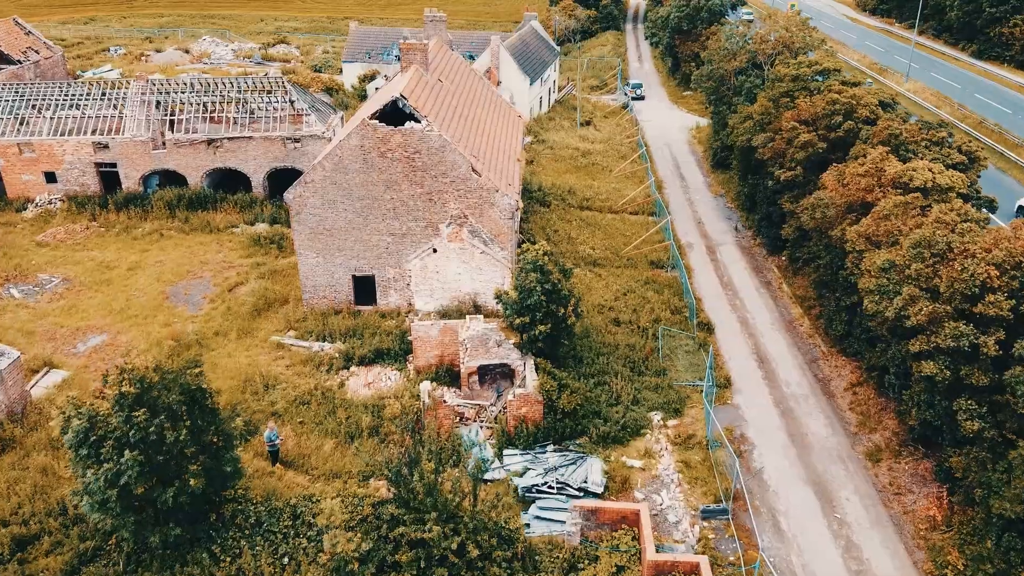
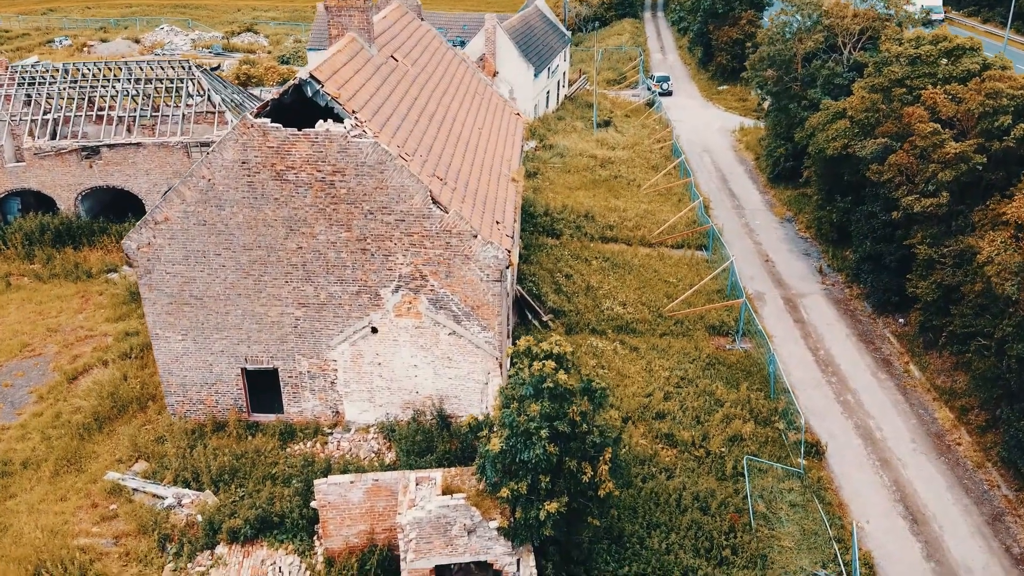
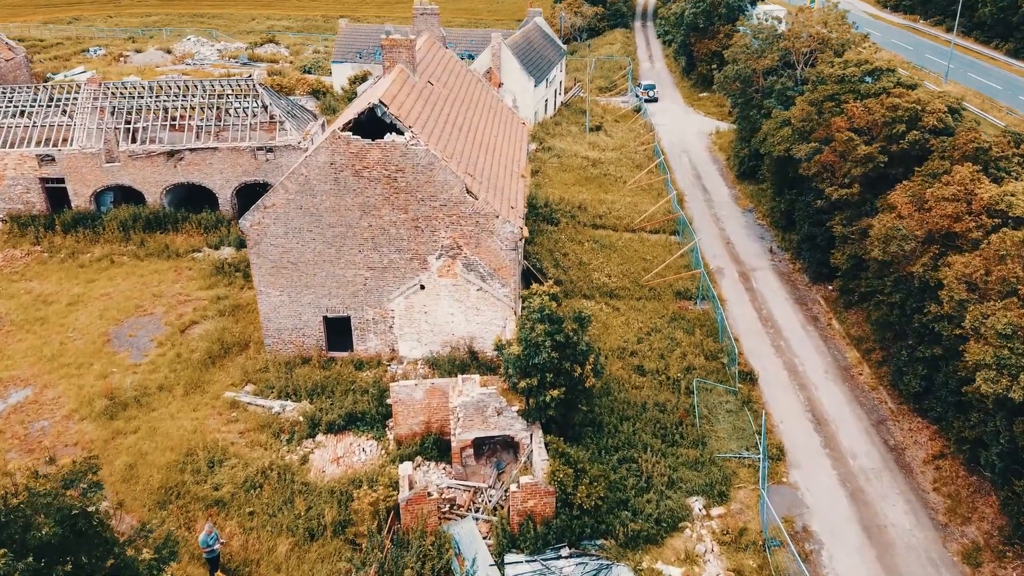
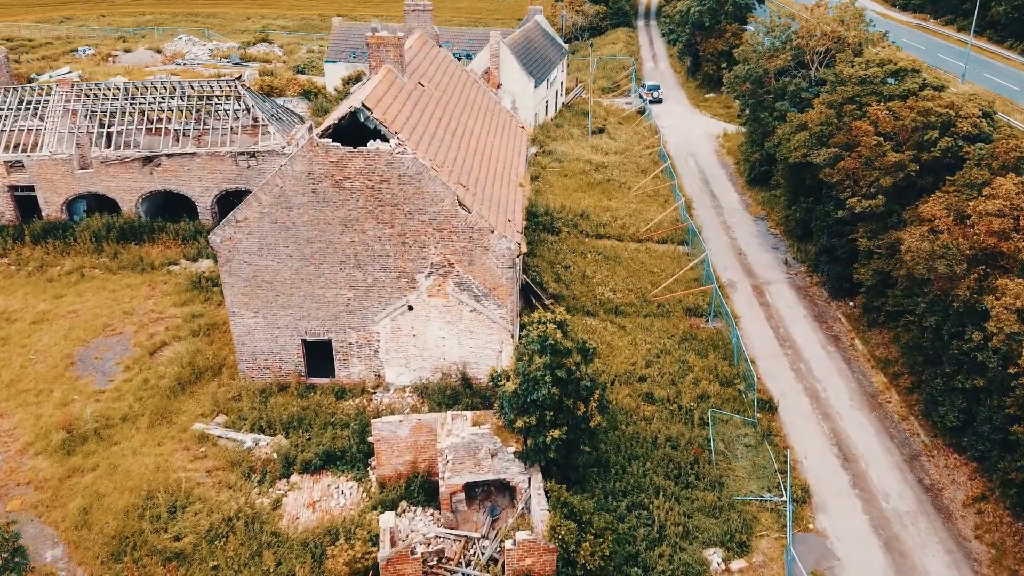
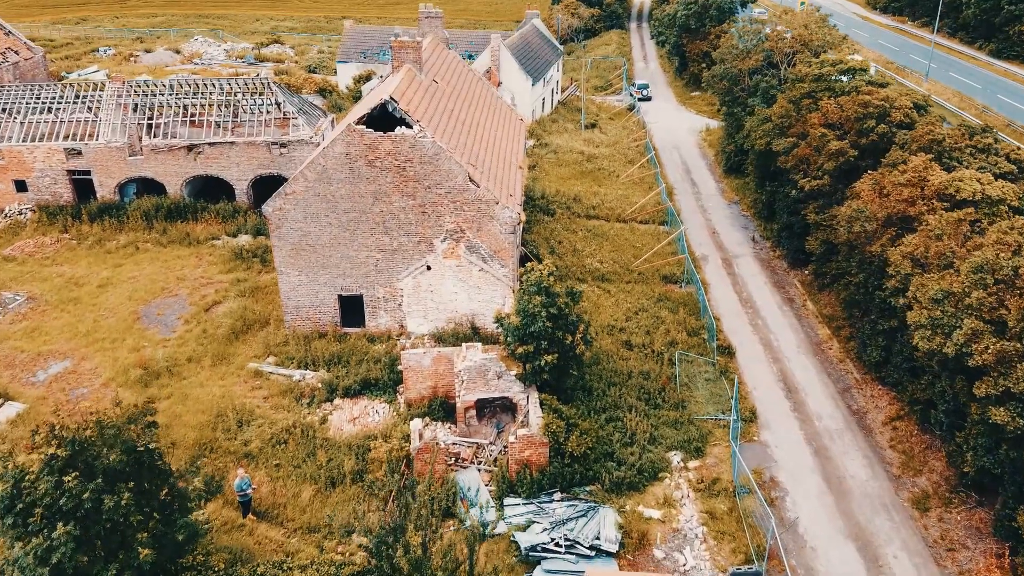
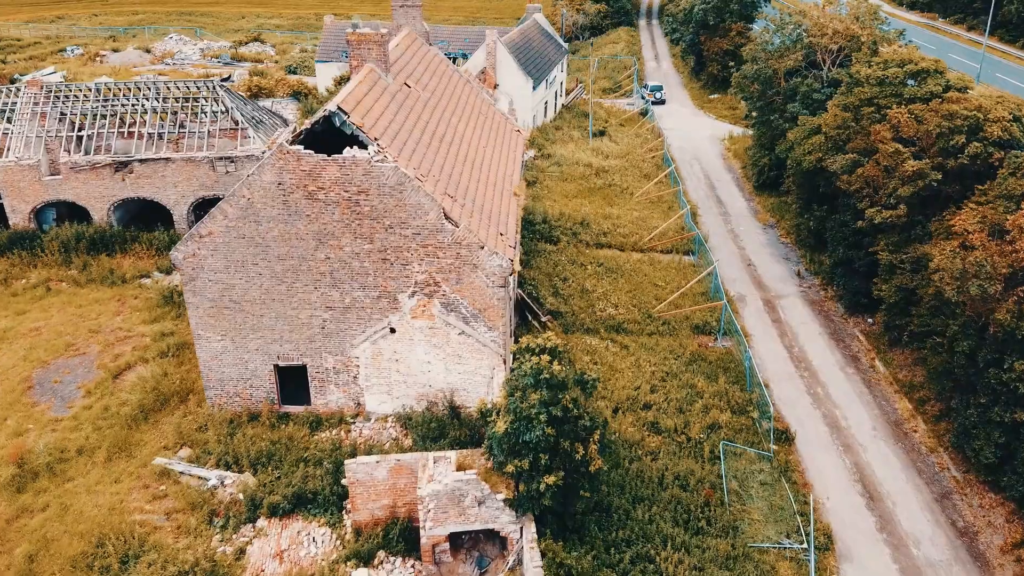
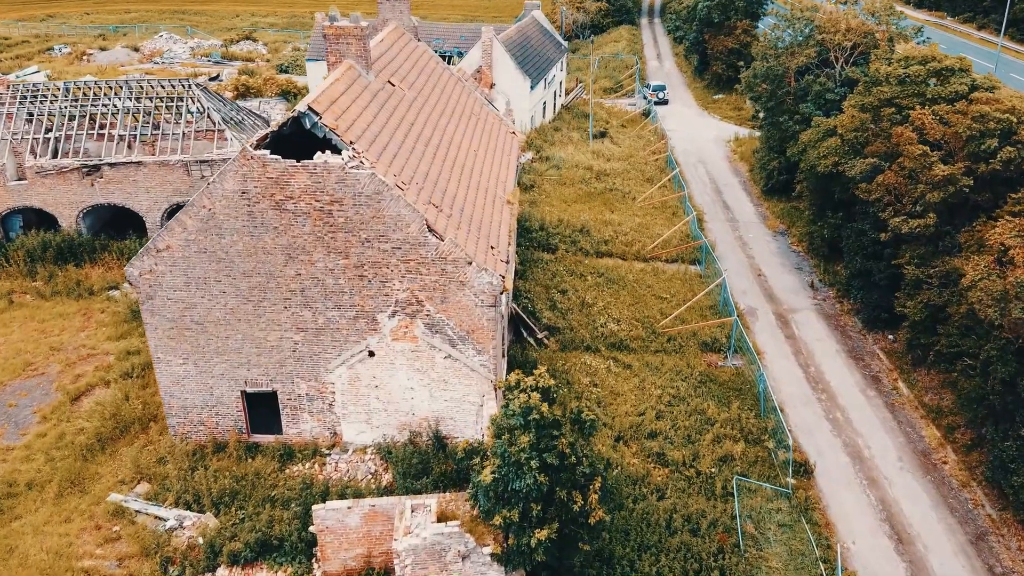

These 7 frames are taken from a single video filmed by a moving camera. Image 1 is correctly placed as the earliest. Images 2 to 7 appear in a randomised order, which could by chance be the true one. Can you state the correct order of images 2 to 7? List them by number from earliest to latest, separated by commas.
5, 3, 4, 6, 7, 2
